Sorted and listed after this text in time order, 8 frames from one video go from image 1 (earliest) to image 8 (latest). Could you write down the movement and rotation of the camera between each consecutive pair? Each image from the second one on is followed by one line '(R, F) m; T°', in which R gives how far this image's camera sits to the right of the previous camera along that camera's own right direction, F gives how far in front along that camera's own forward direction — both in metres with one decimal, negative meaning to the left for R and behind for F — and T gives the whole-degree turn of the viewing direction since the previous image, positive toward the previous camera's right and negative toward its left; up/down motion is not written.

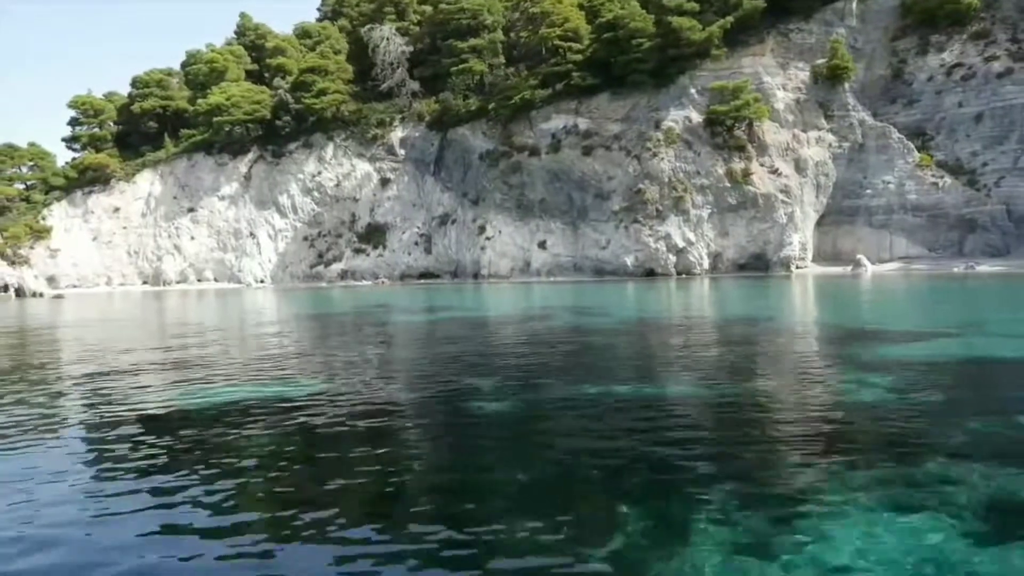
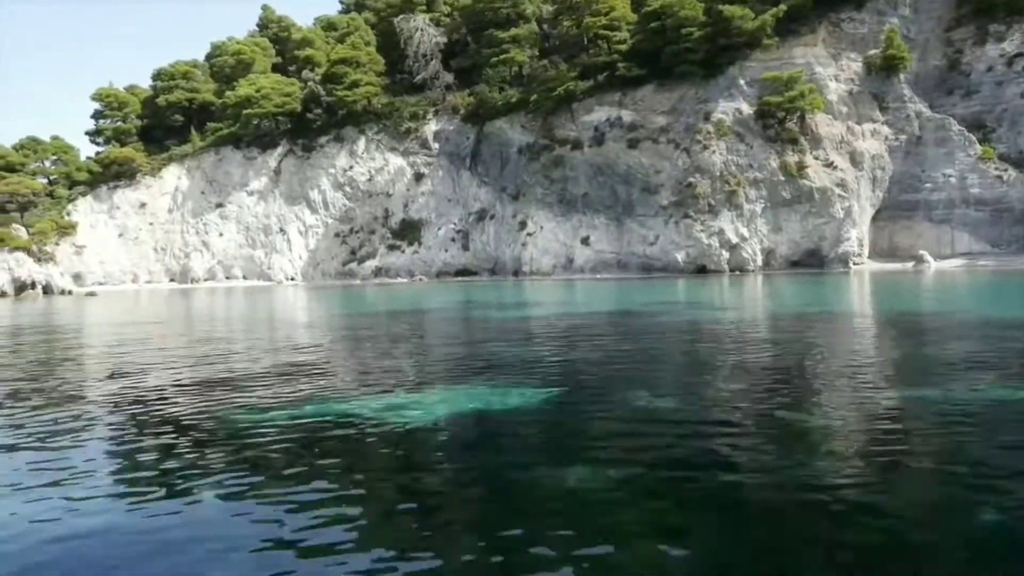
(-2.1, +1.2) m; 0°
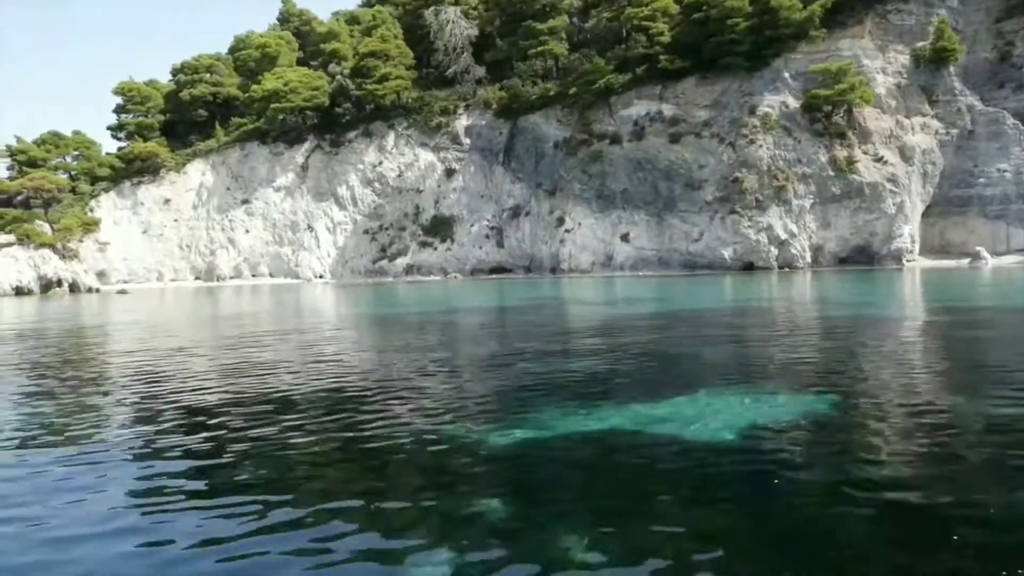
(-1.9, +1.0) m; 0°
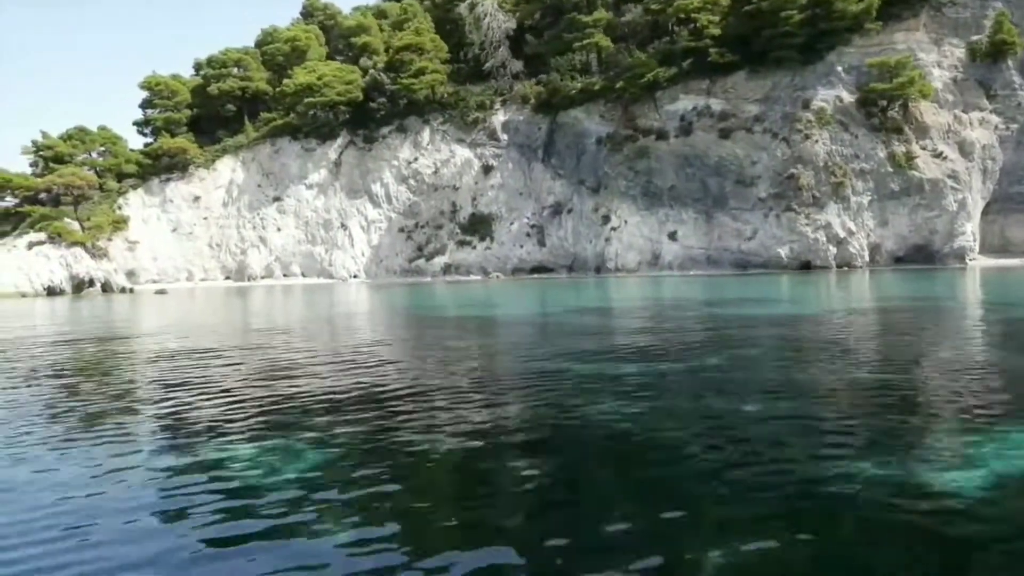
(-2.2, +1.0) m; 0°
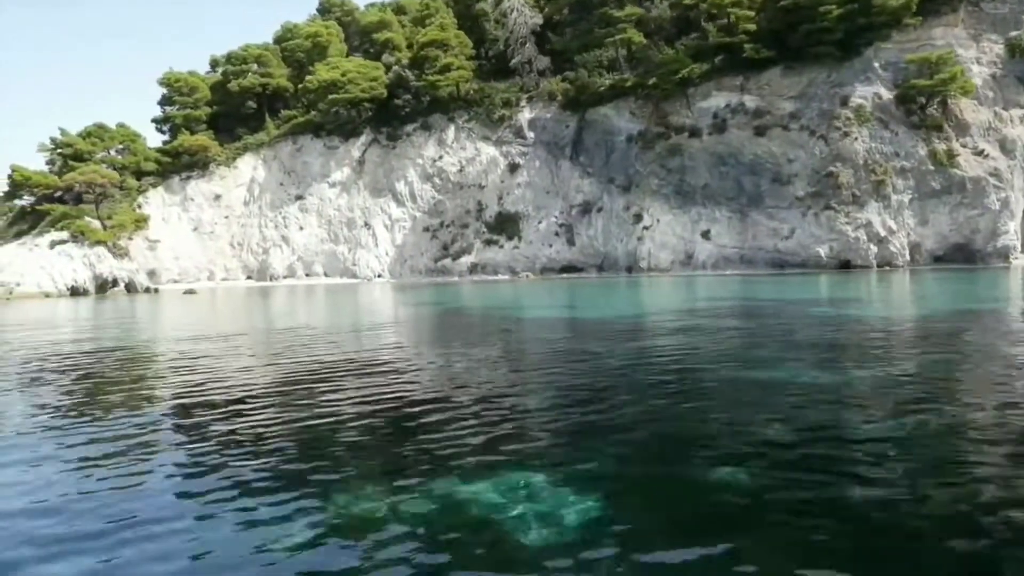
(-1.5, +0.7) m; 0°
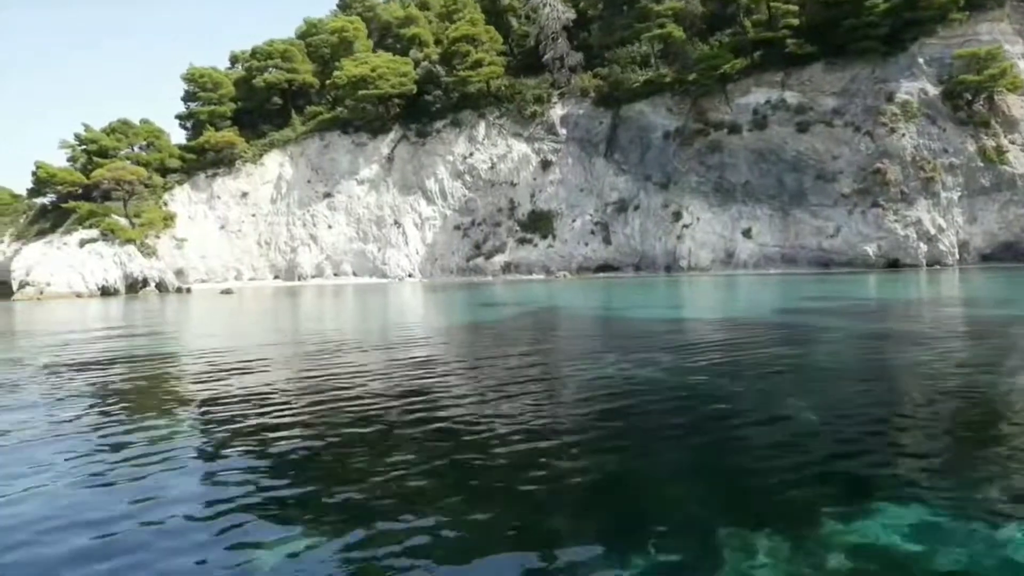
(-1.9, +0.7) m; 0°
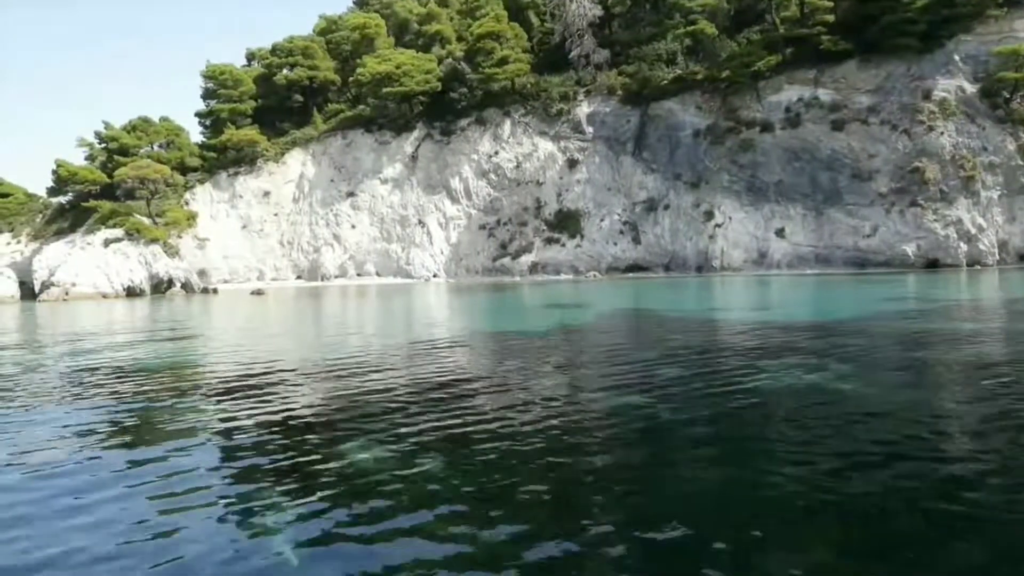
(-1.5, +0.6) m; 0°
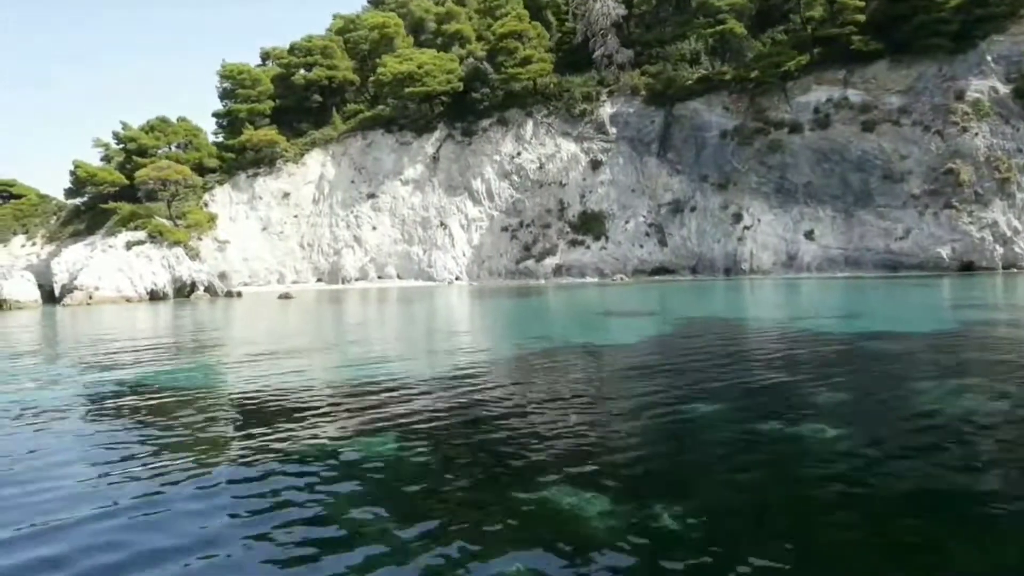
(-1.2, +0.5) m; 0°
